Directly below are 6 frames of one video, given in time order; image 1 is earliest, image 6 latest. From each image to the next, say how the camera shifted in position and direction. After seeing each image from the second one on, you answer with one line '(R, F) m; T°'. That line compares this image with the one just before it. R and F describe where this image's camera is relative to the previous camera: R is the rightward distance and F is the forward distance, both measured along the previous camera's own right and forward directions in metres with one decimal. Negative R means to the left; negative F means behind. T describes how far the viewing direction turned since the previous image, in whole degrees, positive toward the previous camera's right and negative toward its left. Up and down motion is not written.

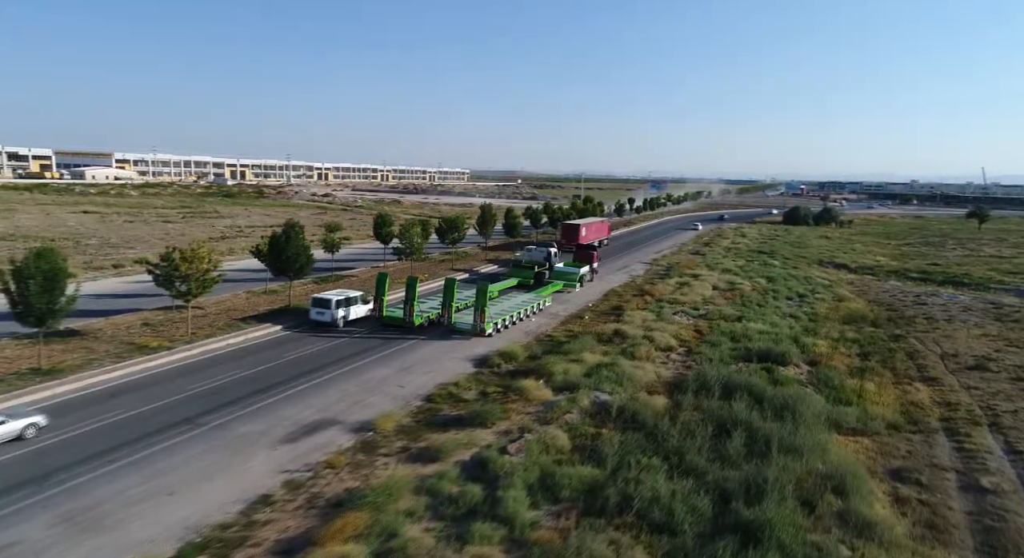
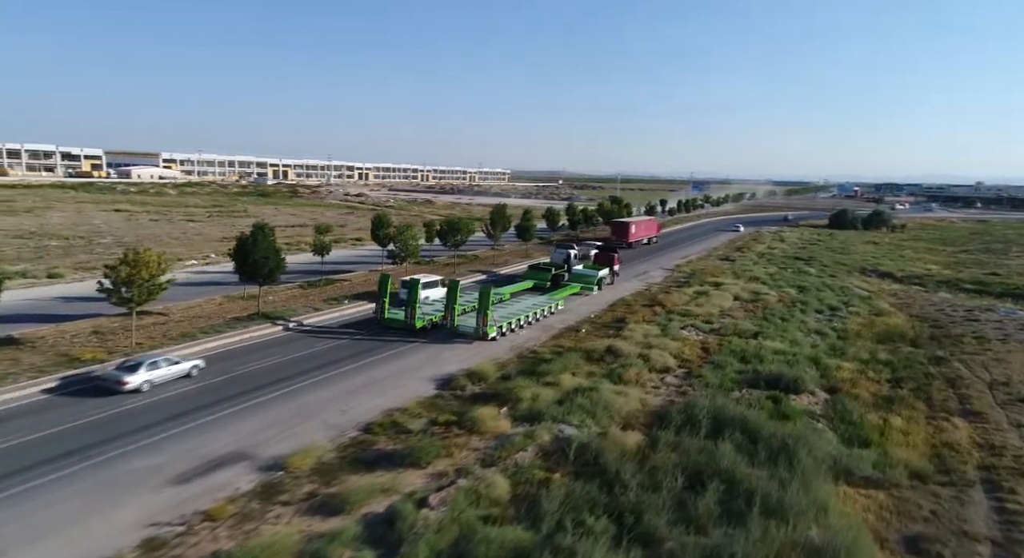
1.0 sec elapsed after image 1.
(+2.0, +2.2) m; -4°
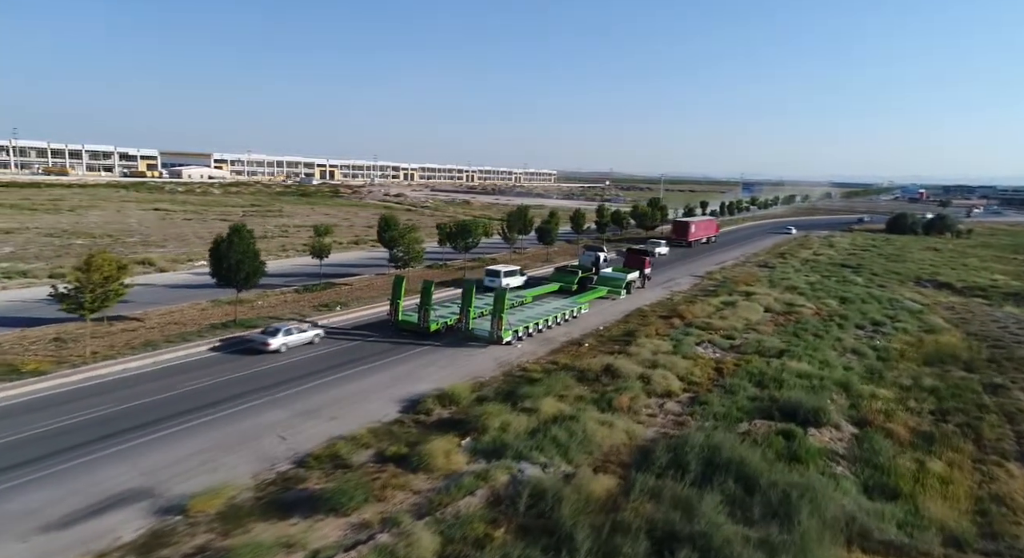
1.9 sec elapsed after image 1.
(+1.8, +2.0) m; -4°
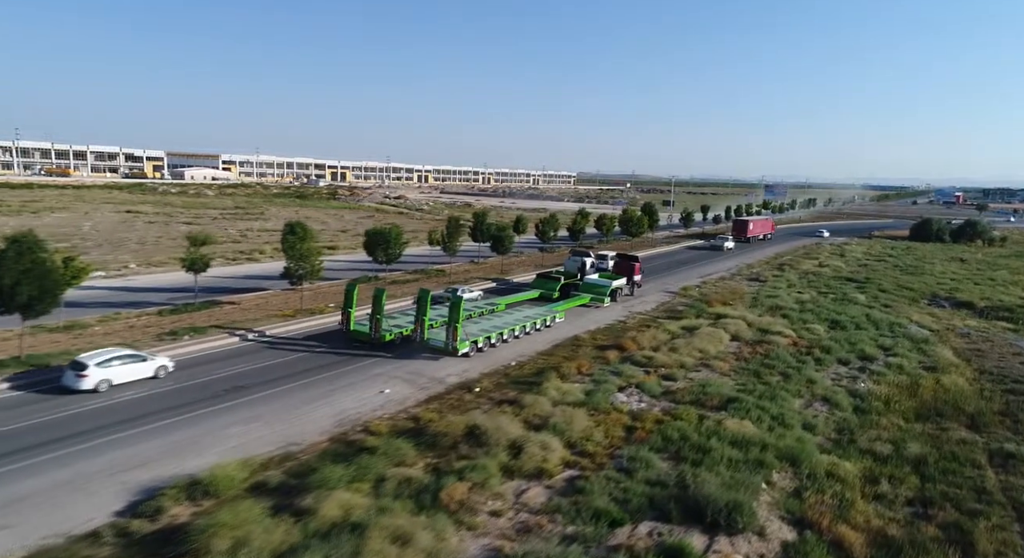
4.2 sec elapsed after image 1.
(+4.2, +4.7) m; -2°
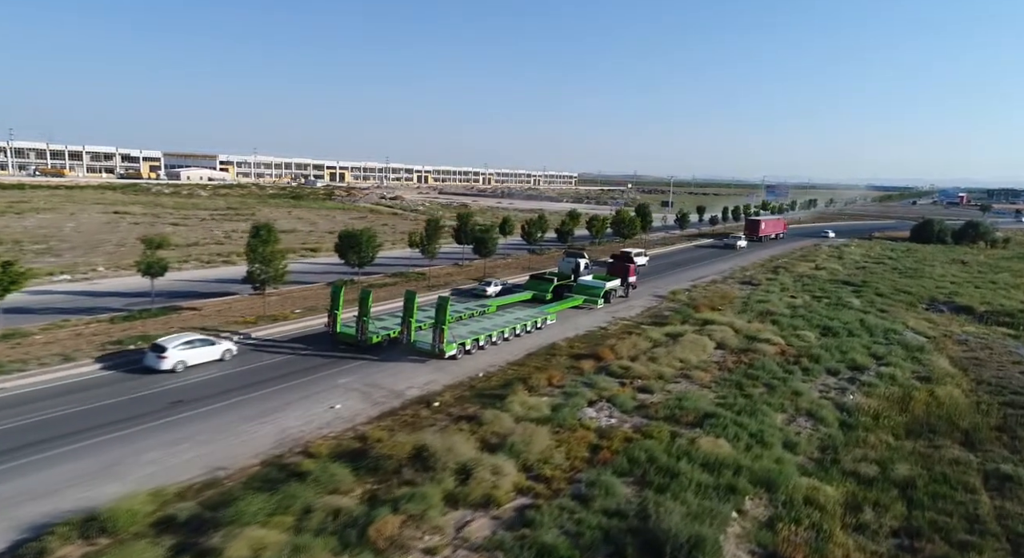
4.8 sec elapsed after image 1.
(+1.1, +1.2) m; 0°
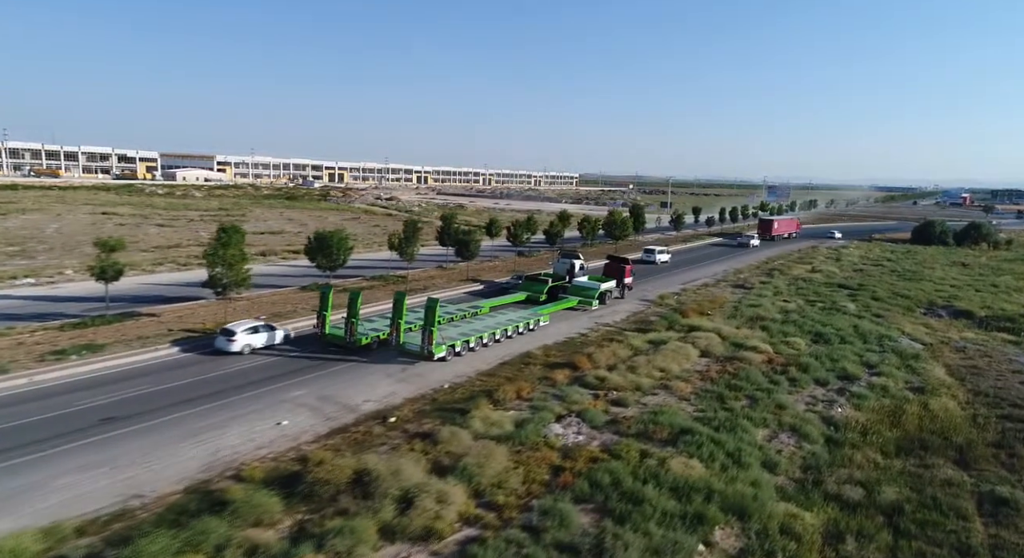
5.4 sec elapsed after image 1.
(+1.0, +1.1) m; 0°
